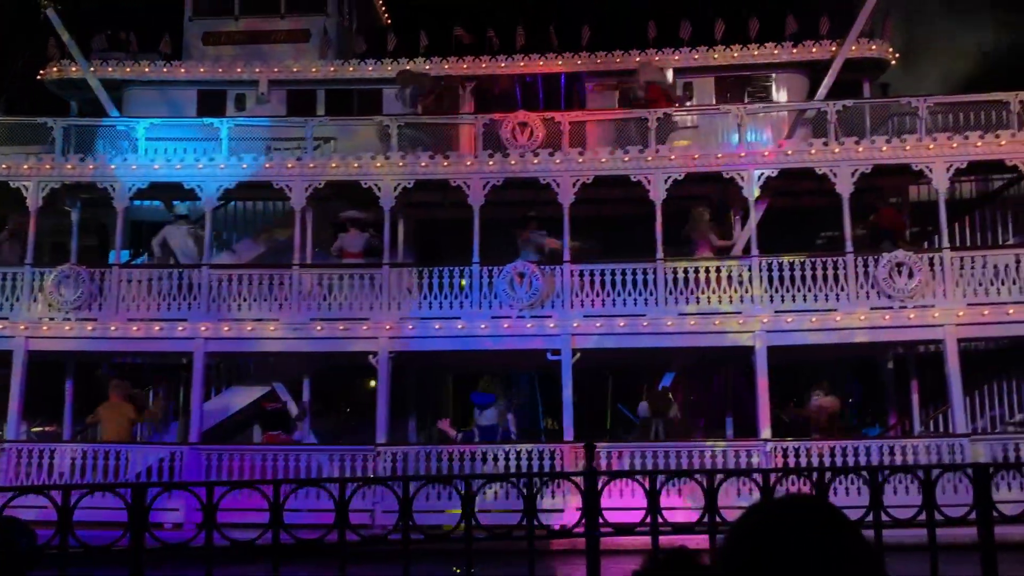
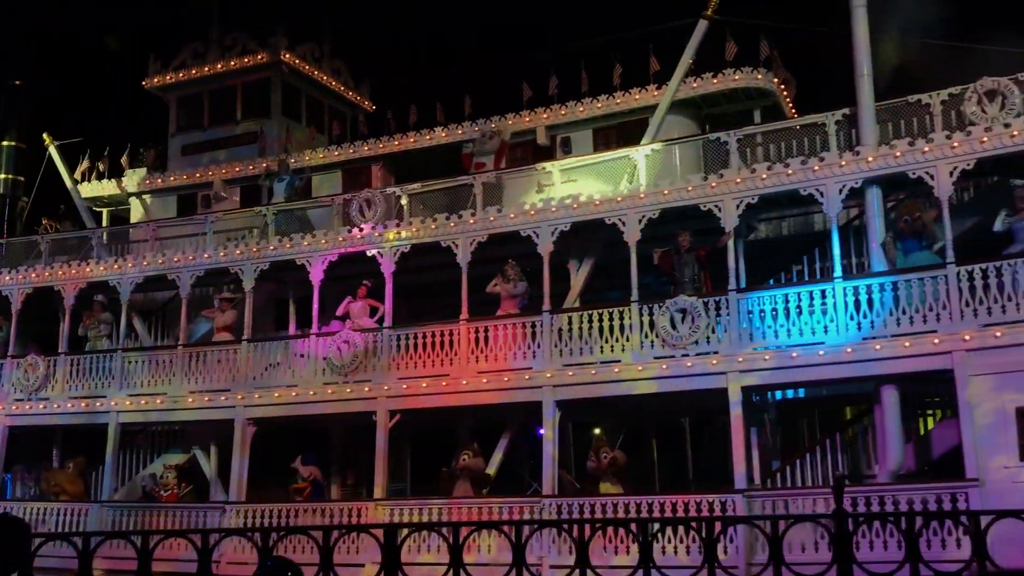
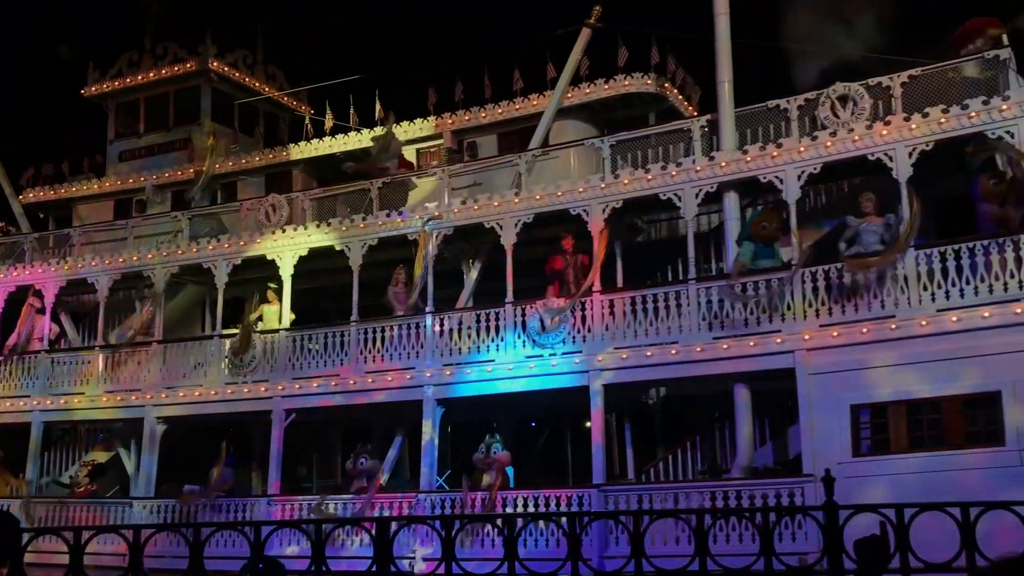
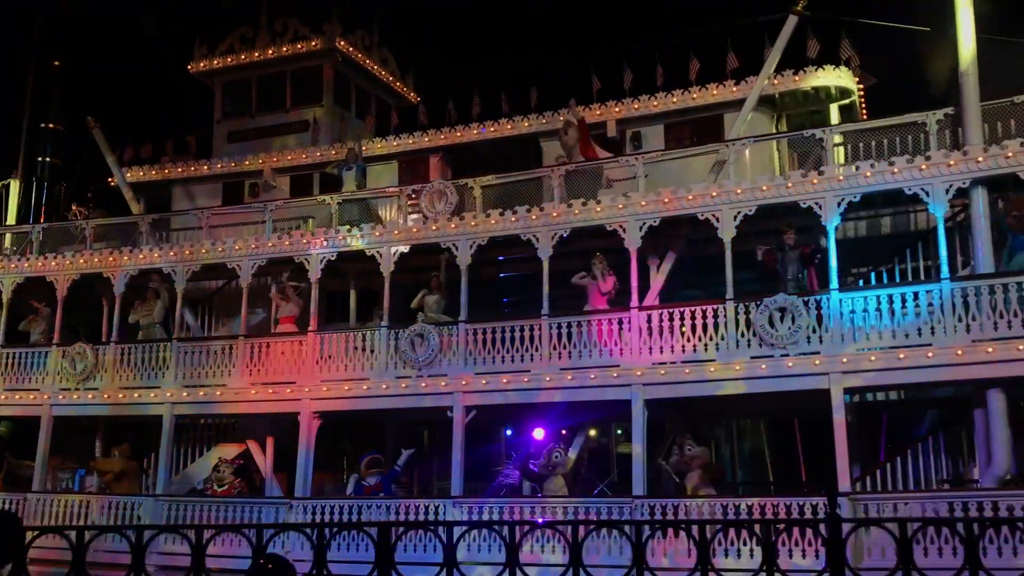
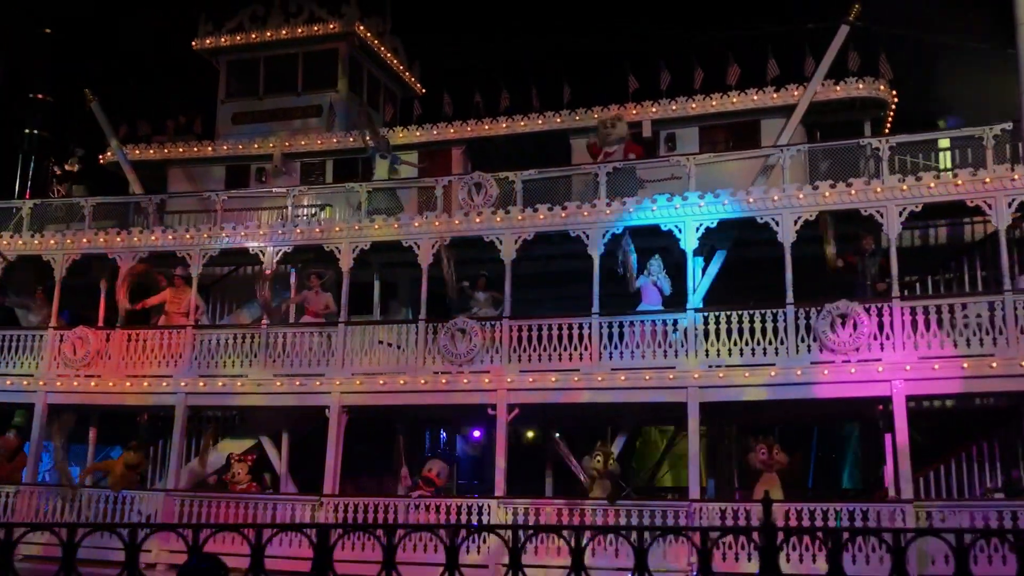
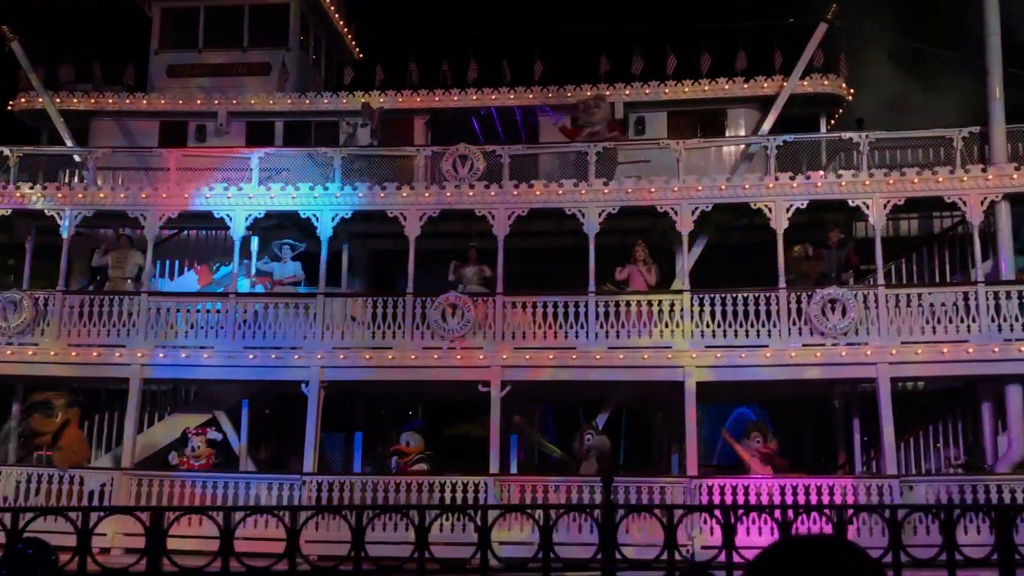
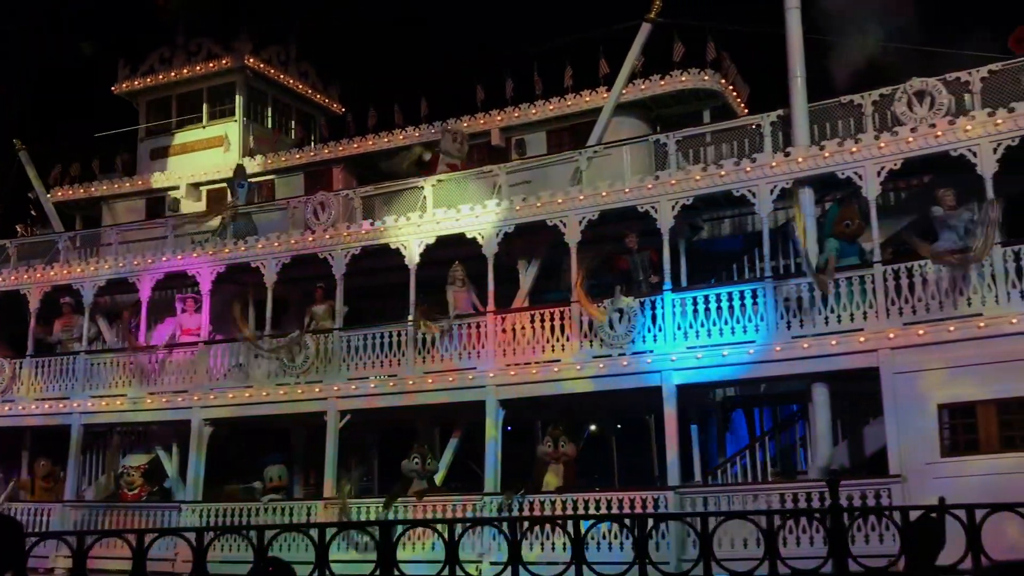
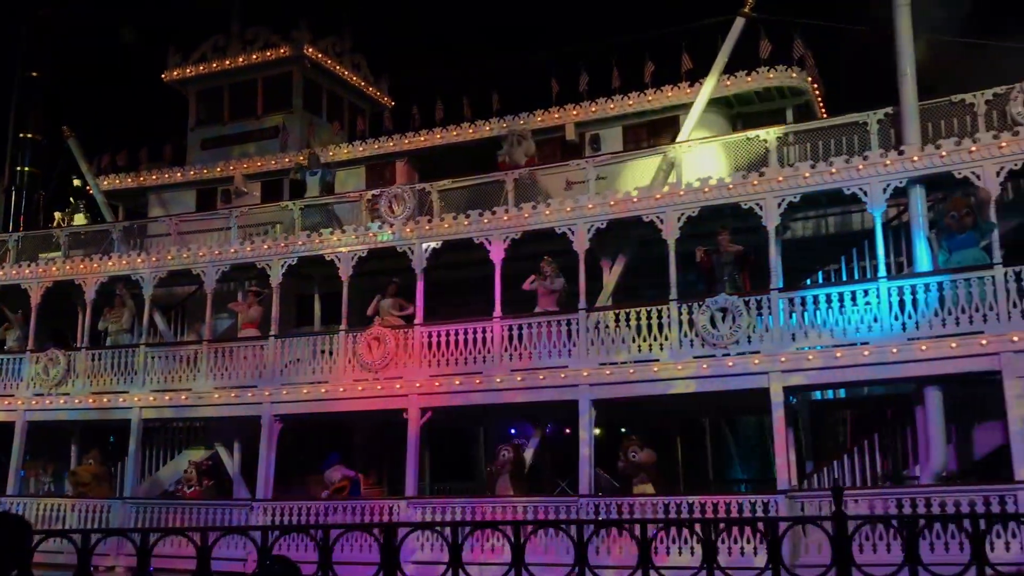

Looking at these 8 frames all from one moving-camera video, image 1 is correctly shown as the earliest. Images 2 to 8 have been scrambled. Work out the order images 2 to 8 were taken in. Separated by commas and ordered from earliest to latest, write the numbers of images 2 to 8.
6, 5, 4, 8, 2, 7, 3
